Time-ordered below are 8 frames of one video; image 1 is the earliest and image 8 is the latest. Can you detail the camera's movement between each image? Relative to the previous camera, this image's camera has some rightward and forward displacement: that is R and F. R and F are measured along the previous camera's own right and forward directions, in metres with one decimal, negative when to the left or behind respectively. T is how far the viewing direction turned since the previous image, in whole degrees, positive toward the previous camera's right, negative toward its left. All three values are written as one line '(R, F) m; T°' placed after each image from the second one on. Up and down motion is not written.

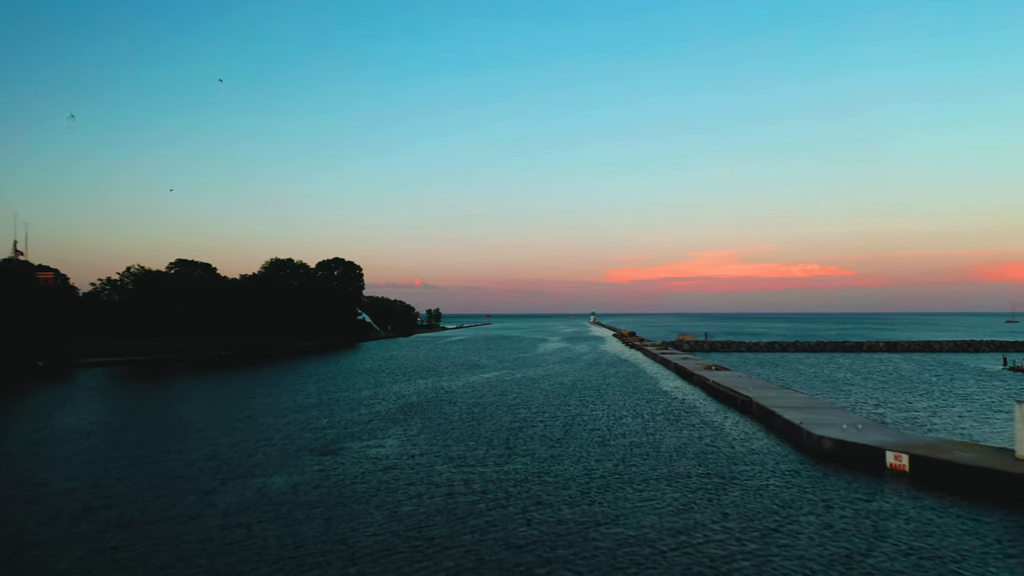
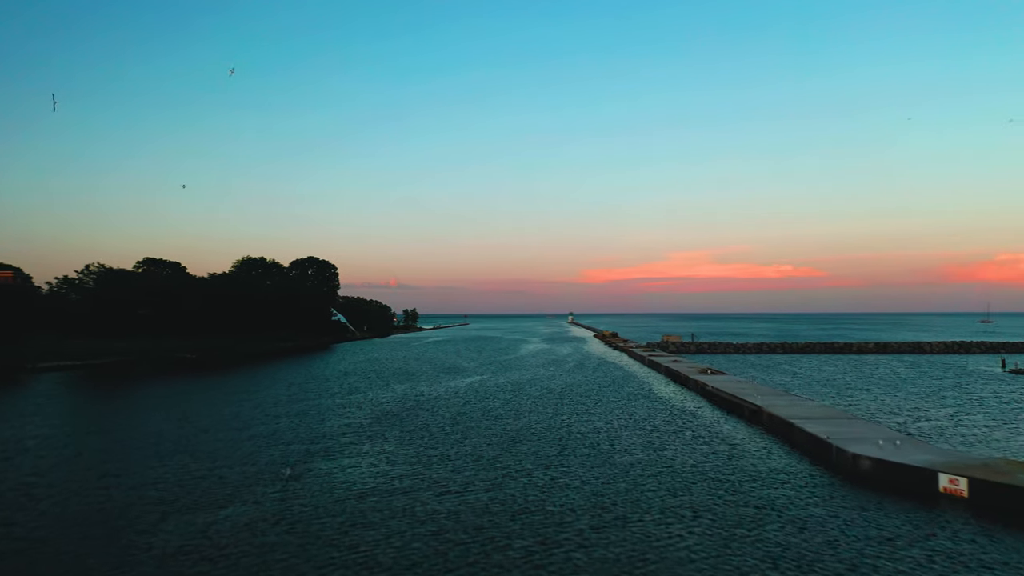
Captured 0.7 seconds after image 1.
(-0.3, +1.7) m; +2°
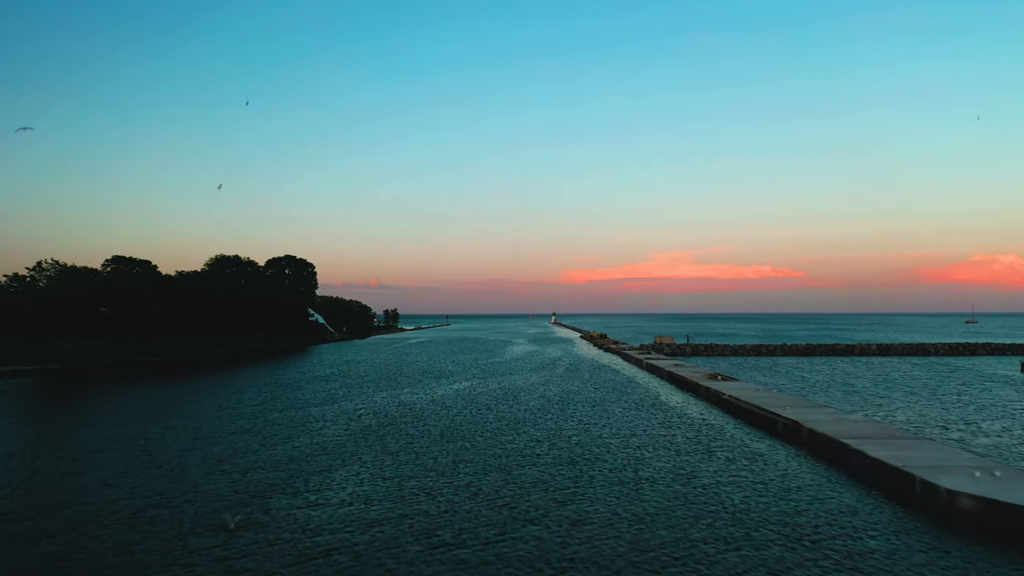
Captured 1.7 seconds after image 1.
(-0.4, +2.5) m; +2°
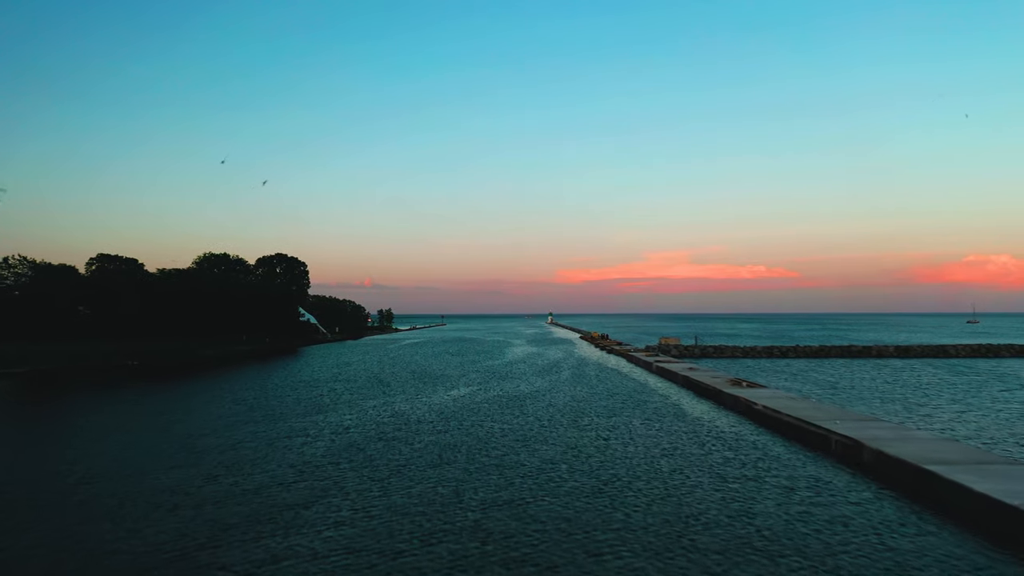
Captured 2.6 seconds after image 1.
(-0.3, +2.3) m; 0°
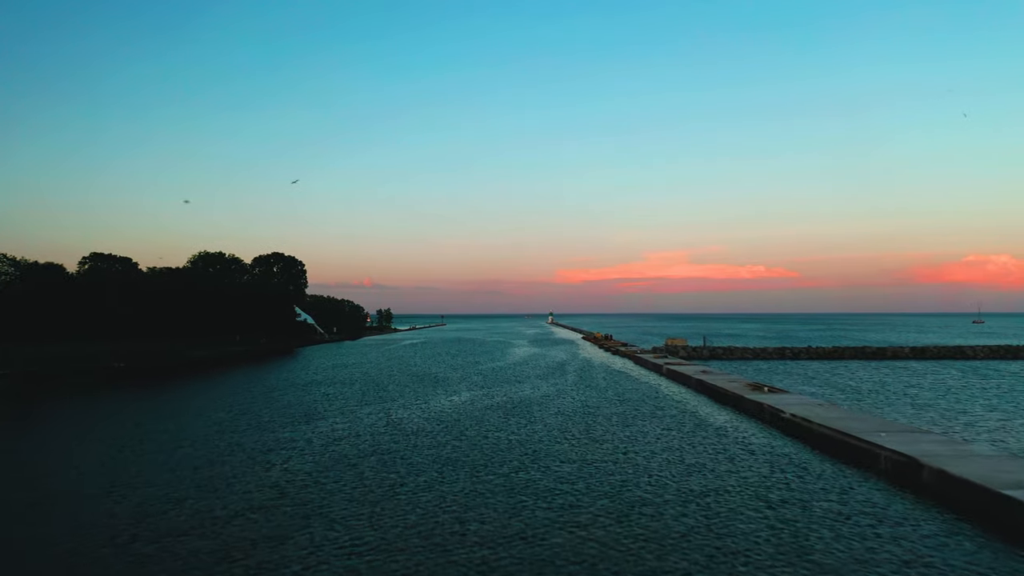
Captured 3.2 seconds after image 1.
(-0.2, +1.5) m; 0°
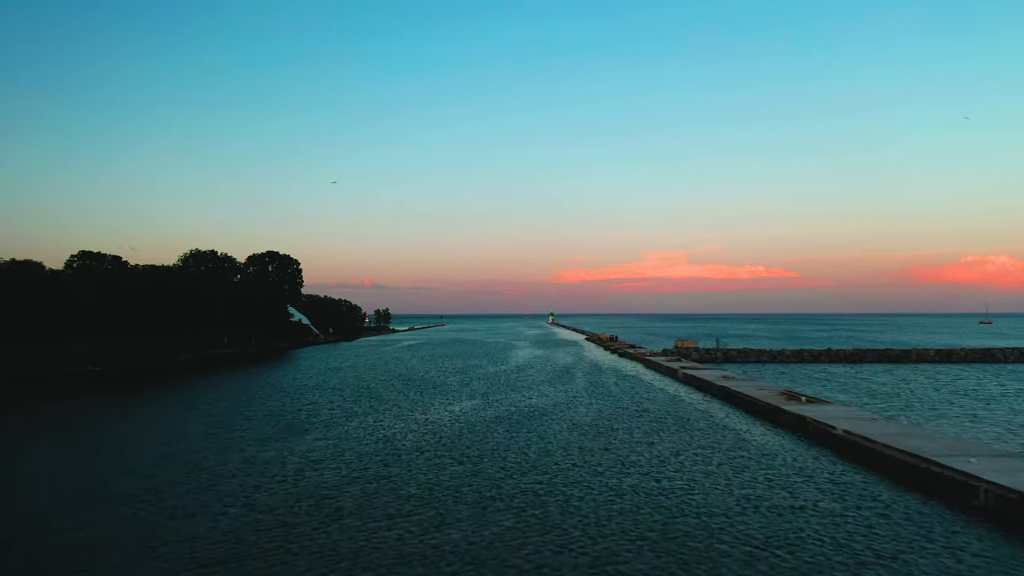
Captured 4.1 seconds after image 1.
(-0.3, +2.3) m; 0°
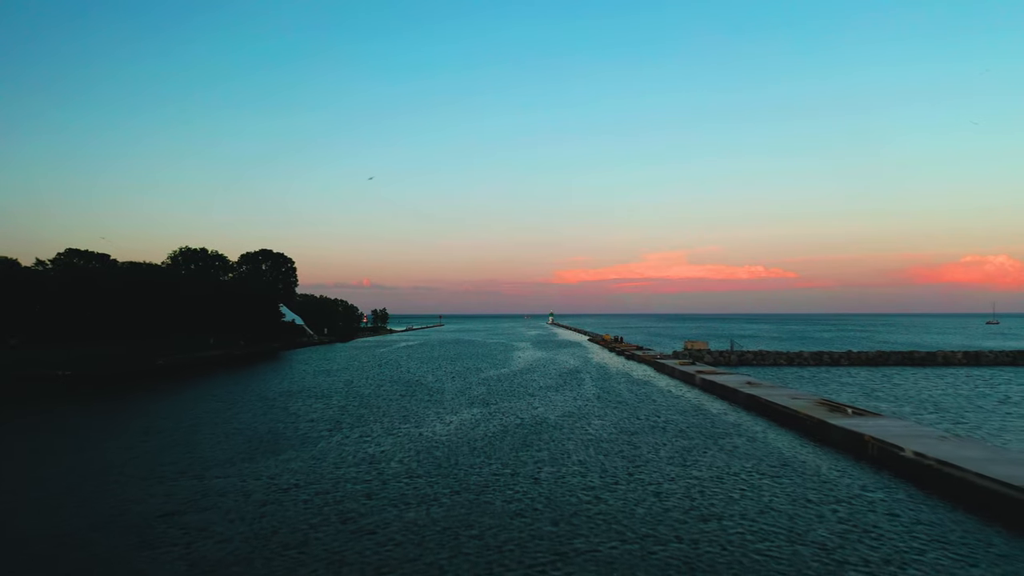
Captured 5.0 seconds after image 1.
(-0.2, +2.3) m; 0°
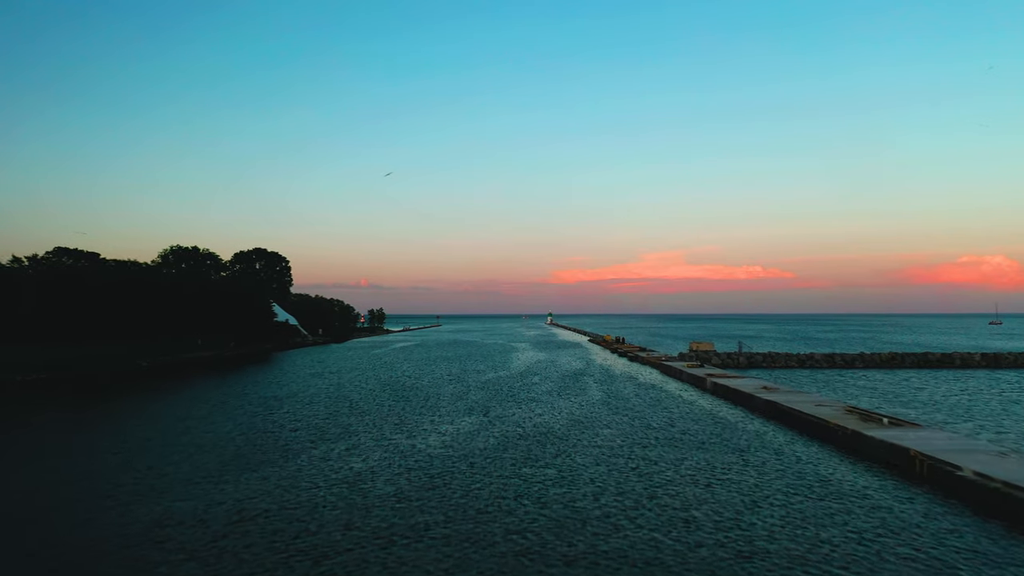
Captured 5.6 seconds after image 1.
(-0.1, +1.6) m; 0°
